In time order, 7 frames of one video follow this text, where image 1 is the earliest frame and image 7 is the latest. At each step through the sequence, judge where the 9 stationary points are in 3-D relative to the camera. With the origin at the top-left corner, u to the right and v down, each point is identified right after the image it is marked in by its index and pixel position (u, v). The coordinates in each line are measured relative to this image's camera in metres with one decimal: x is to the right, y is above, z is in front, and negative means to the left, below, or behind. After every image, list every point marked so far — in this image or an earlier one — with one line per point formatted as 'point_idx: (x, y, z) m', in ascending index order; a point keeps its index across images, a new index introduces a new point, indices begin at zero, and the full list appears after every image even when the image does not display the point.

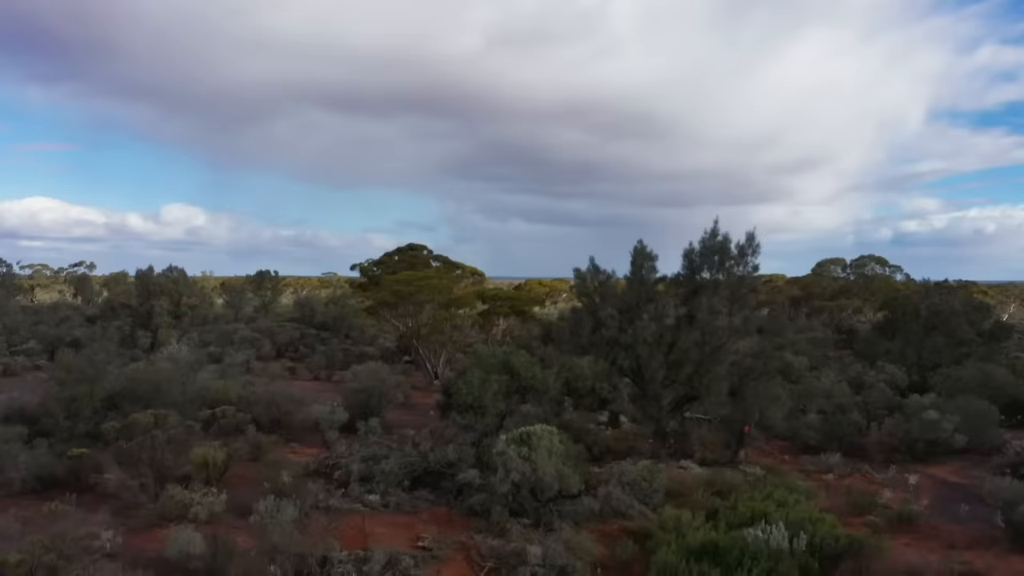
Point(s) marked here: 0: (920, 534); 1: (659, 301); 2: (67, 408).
0: (+6.2, -3.7, +11.0) m
1: (+3.1, -0.2, +15.8) m
2: (-8.9, -2.4, +14.5) m
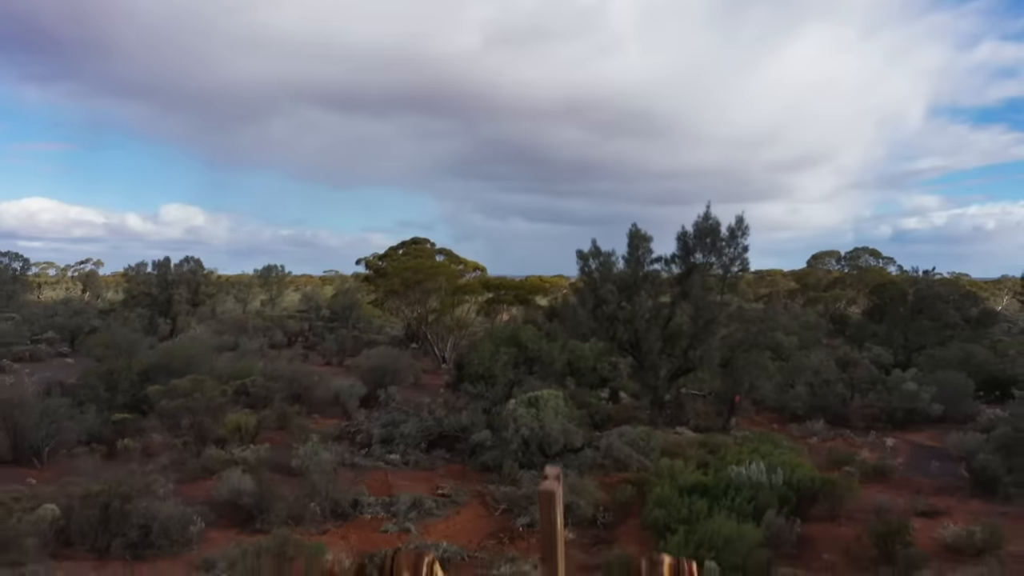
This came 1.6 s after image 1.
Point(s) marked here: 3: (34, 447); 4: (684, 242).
0: (+6.3, -3.3, +12.1) m
1: (+3.3, +0.2, +17.0) m
2: (-8.8, -2.0, +15.7) m
3: (-8.4, -2.8, +12.8) m
4: (+4.0, +1.1, +16.9) m
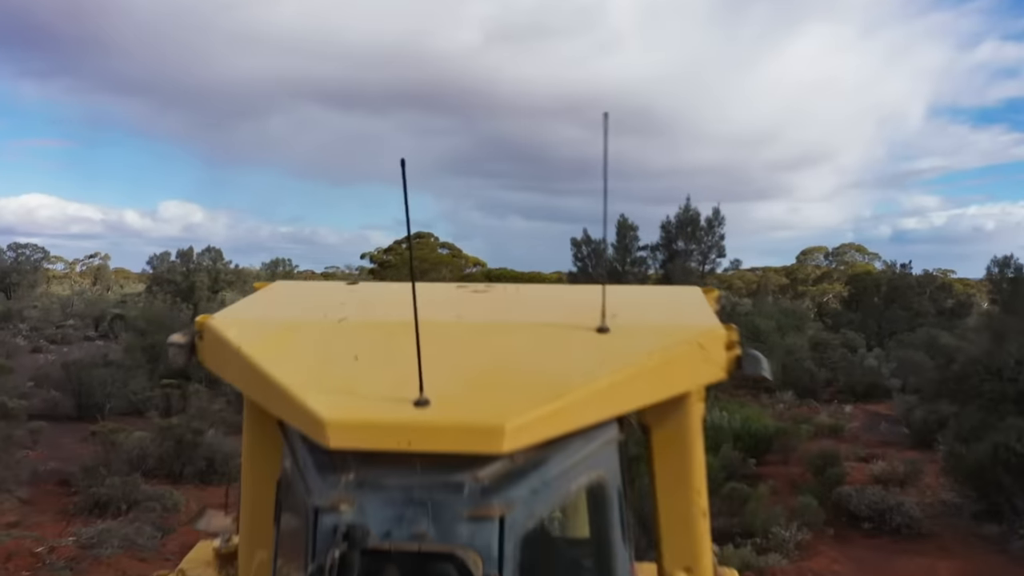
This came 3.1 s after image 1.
0: (+6.3, -2.9, +14.0) m
1: (+3.3, +0.6, +18.8) m
2: (-8.7, -1.6, +17.5) m
3: (-8.3, -2.3, +14.7) m
4: (+4.0, +1.5, +18.8) m
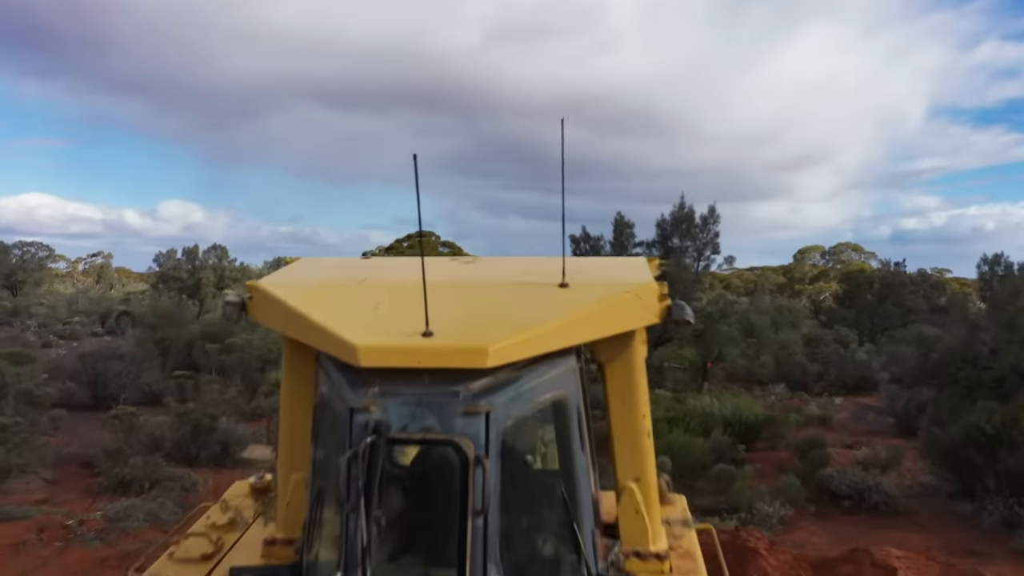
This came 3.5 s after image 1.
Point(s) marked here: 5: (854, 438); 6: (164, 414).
0: (+6.3, -2.8, +14.6) m
1: (+3.3, +0.7, +19.4) m
2: (-8.7, -1.4, +18.1) m
3: (-8.3, -2.2, +15.2) m
4: (+4.0, +1.6, +19.3) m
5: (+6.3, -2.8, +13.3) m
6: (-5.6, -2.0, +11.7) m
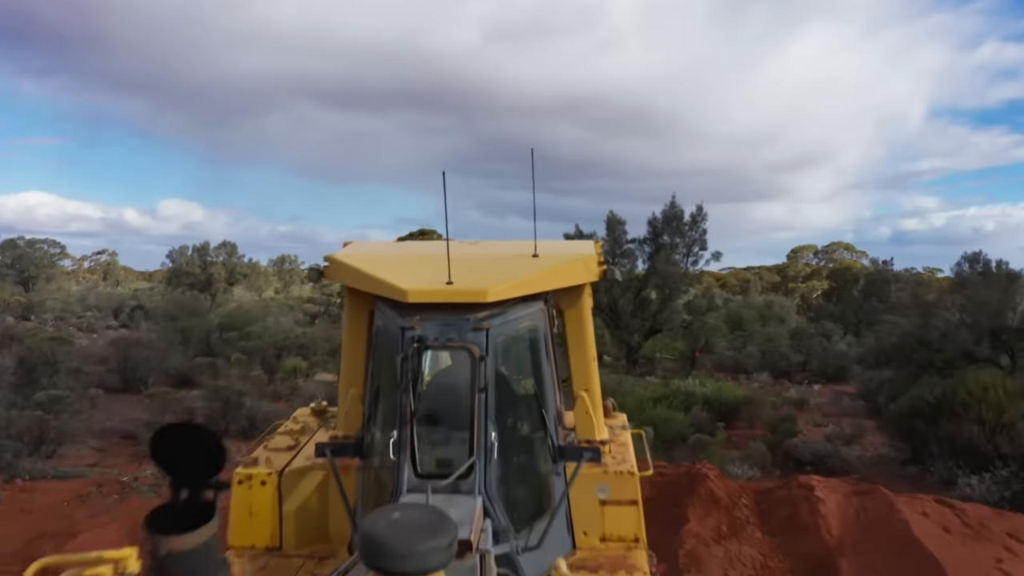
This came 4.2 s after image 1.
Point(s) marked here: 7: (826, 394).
0: (+6.3, -2.6, +15.8) m
1: (+3.3, +0.9, +20.5) m
2: (-8.8, -1.2, +19.2) m
3: (-8.3, -2.0, +16.4) m
4: (+4.0, +1.7, +20.5) m
5: (+6.3, -2.6, +14.5) m
6: (-5.6, -1.8, +12.9) m
7: (+7.8, -2.6, +18.0) m
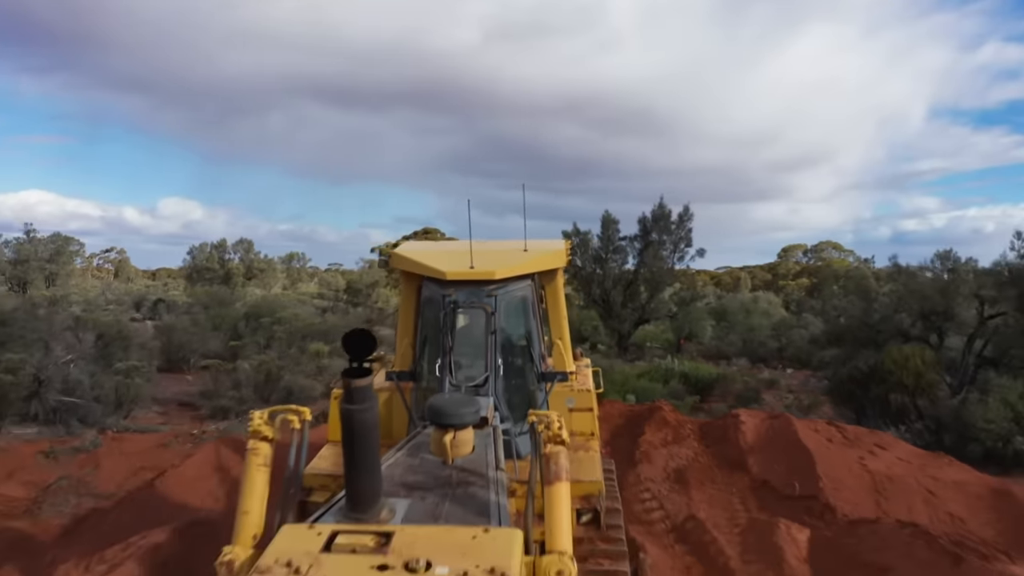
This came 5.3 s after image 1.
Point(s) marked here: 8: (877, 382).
0: (+6.4, -2.4, +17.7) m
1: (+3.3, +1.1, +22.5) m
2: (-8.7, -1.0, +21.2) m
3: (-8.3, -1.8, +18.3) m
4: (+4.1, +2.0, +22.5) m
5: (+6.3, -2.4, +16.5) m
6: (-5.6, -1.6, +14.9) m
7: (+7.8, -2.4, +20.0) m
8: (+6.0, -1.6, +11.9) m
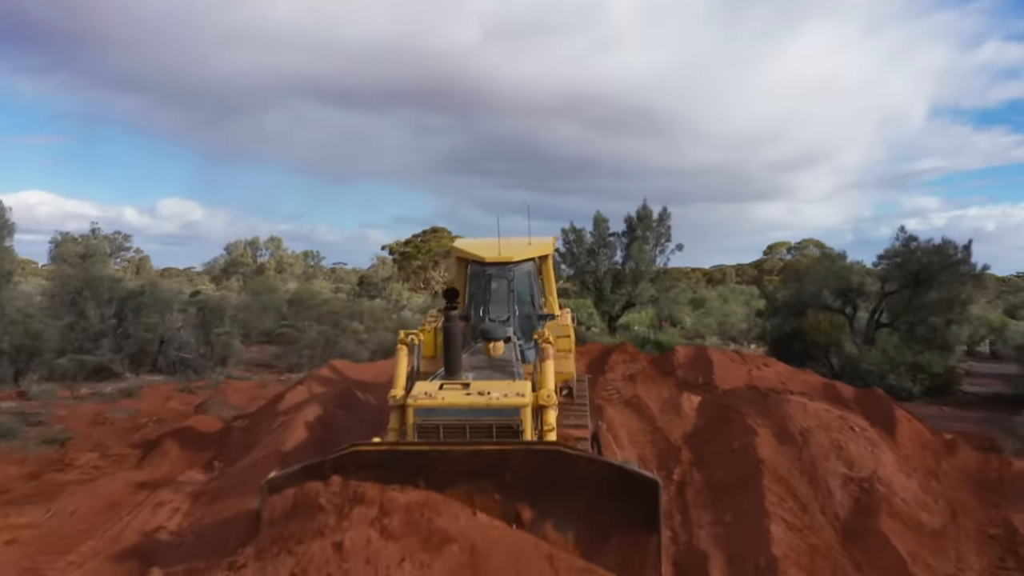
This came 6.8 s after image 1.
0: (+6.6, -2.0, +21.5) m
1: (+3.5, +1.5, +26.2) m
2: (-8.5, -0.6, +24.9) m
3: (-8.1, -1.4, +22.1) m
4: (+4.3, +2.3, +26.2) m
5: (+6.5, -2.0, +20.2) m
6: (-5.4, -1.2, +18.6) m
7: (+8.0, -2.0, +23.7) m
8: (+6.2, -1.2, +15.6) m
